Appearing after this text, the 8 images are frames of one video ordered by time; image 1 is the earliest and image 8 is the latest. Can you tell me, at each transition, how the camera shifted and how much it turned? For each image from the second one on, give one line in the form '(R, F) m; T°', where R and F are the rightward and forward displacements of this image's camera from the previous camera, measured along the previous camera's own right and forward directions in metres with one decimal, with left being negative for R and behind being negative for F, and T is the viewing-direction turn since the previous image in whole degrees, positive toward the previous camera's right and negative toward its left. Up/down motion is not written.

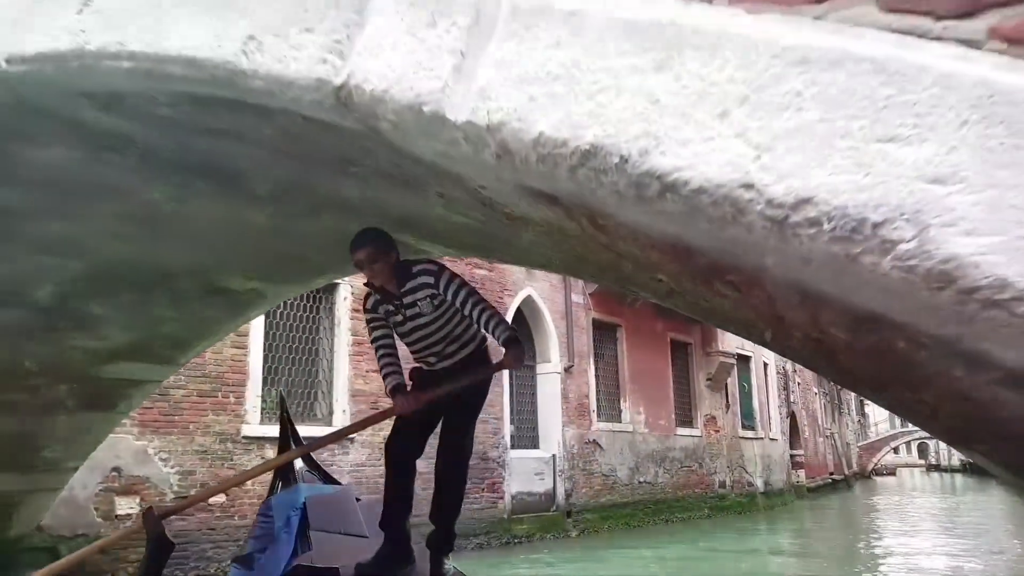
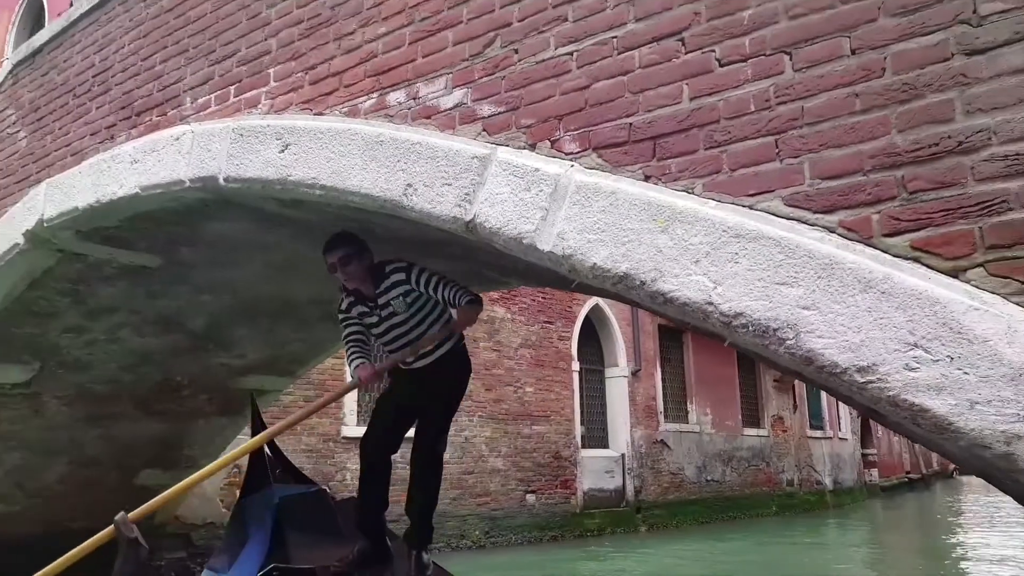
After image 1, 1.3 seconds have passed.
(0.0, -0.8) m; -5°
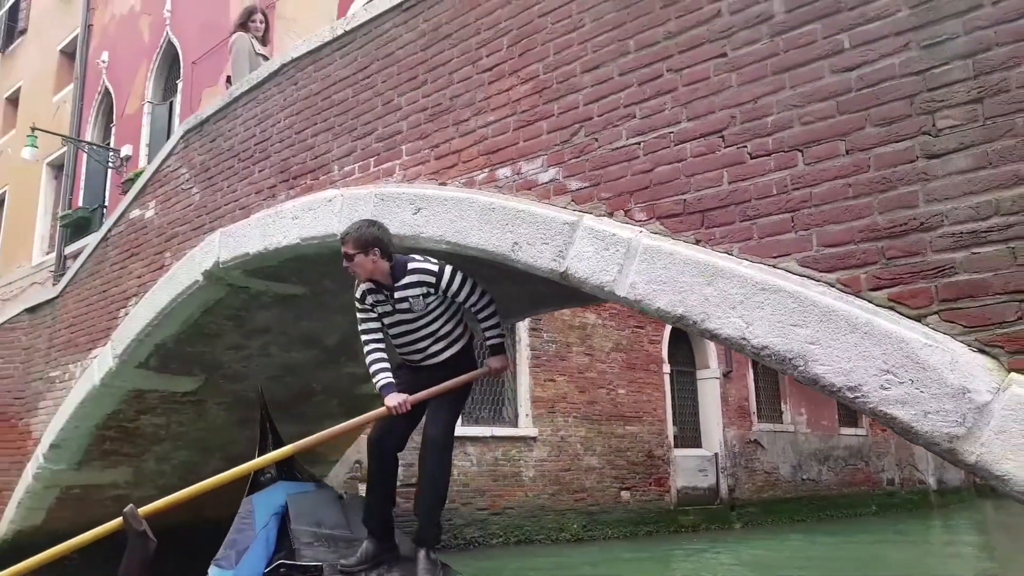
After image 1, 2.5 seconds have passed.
(0.0, -0.7) m; -7°
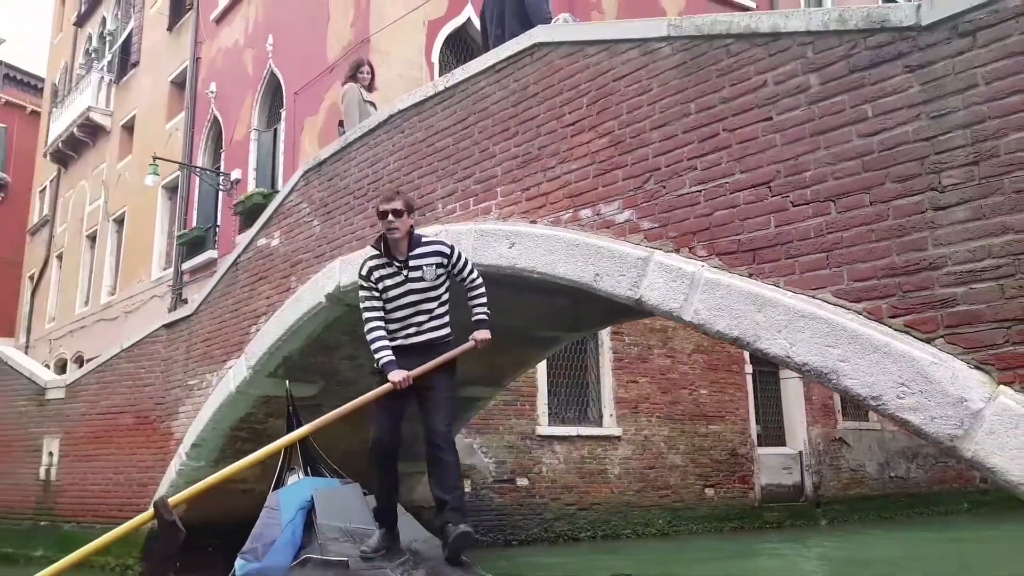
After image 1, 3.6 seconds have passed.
(0.0, -0.6) m; -6°
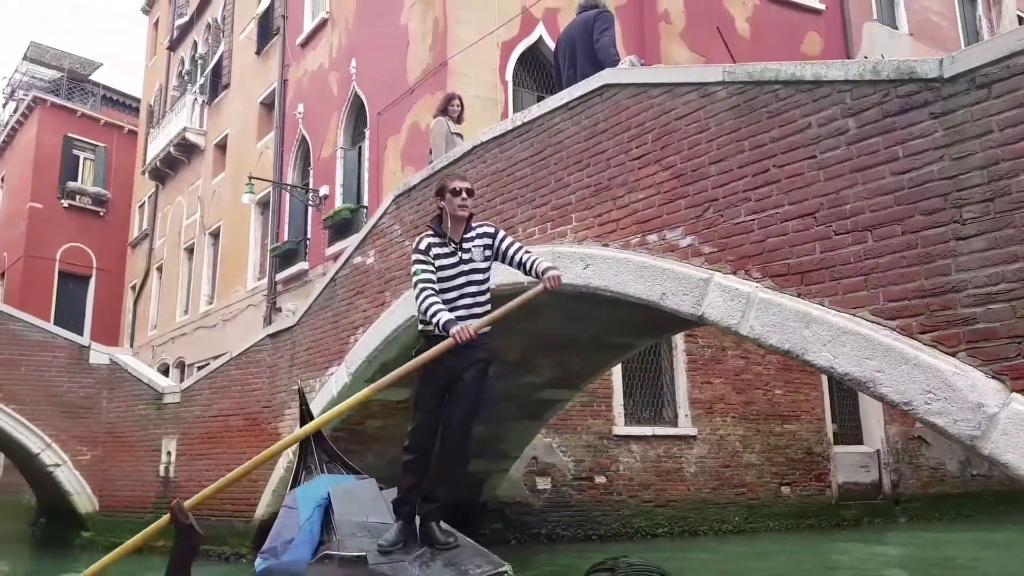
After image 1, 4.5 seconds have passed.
(0.0, -0.5) m; -5°
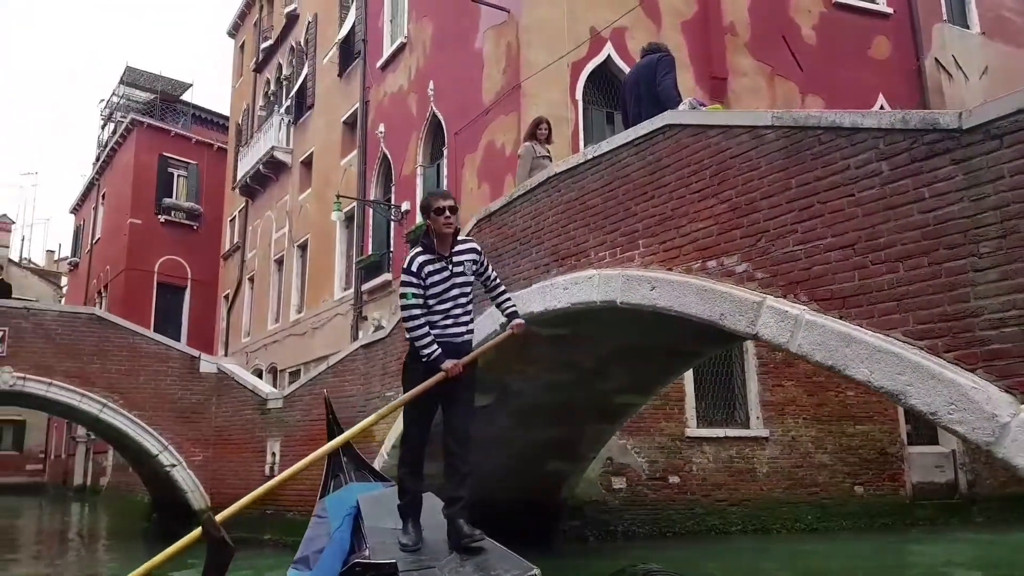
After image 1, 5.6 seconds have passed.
(0.0, -0.6) m; -5°
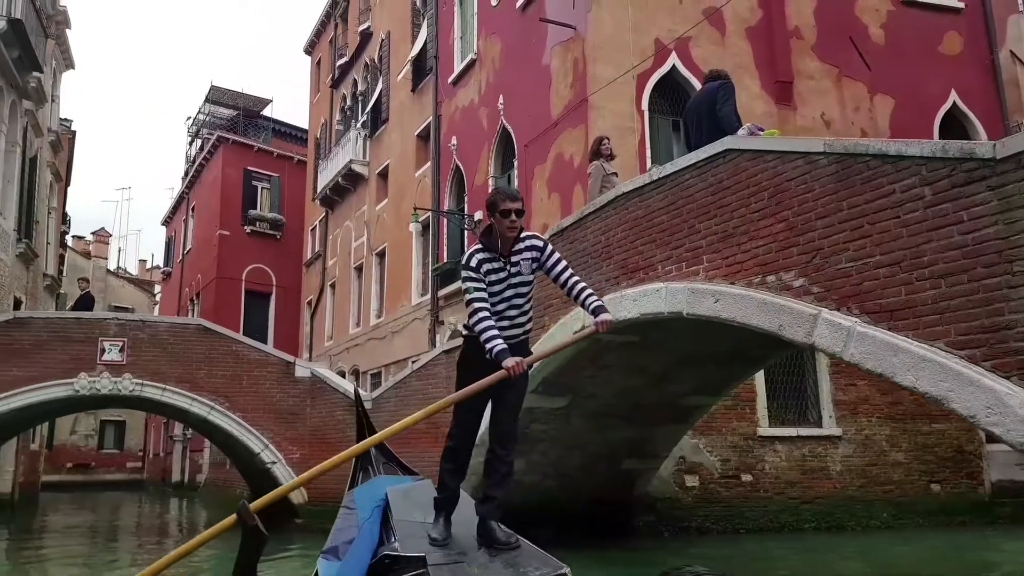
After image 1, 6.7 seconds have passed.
(0.0, -0.5) m; -5°
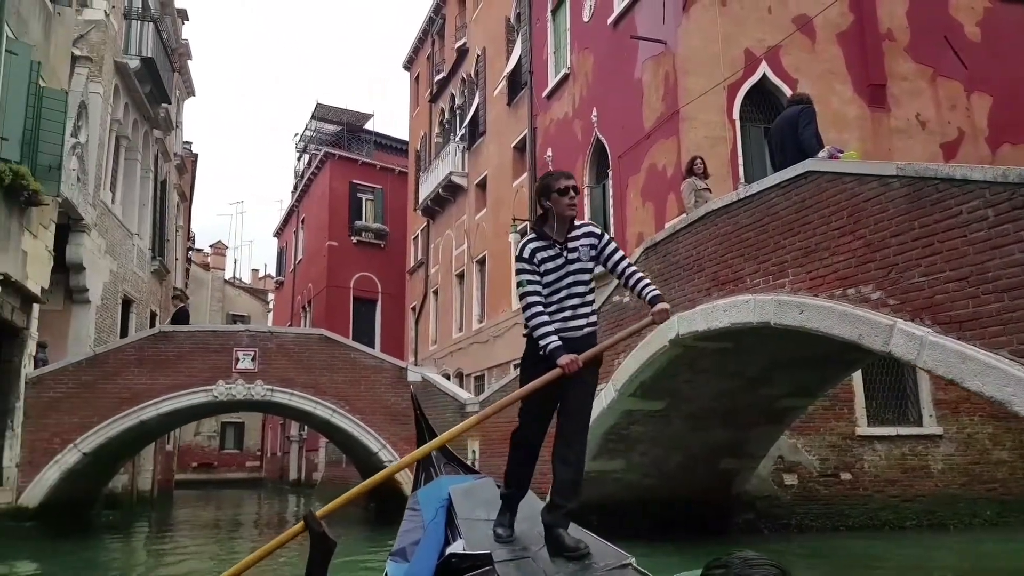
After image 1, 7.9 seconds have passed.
(0.0, -0.7) m; -7°
